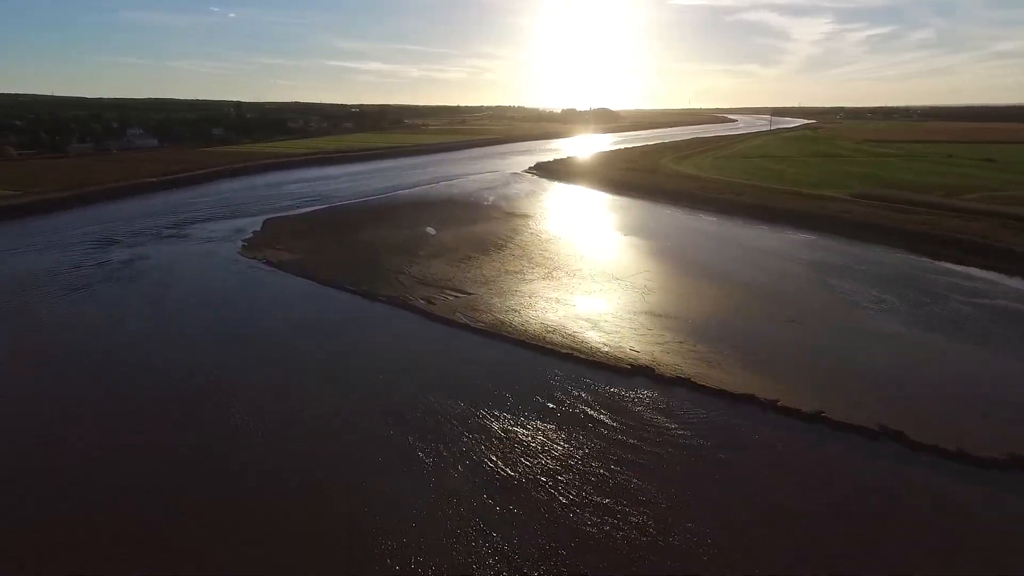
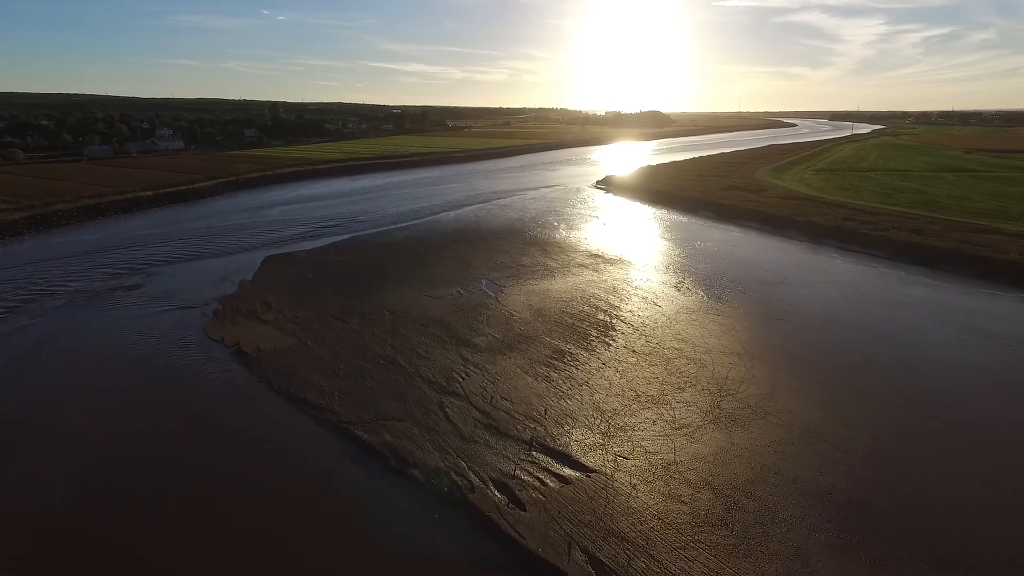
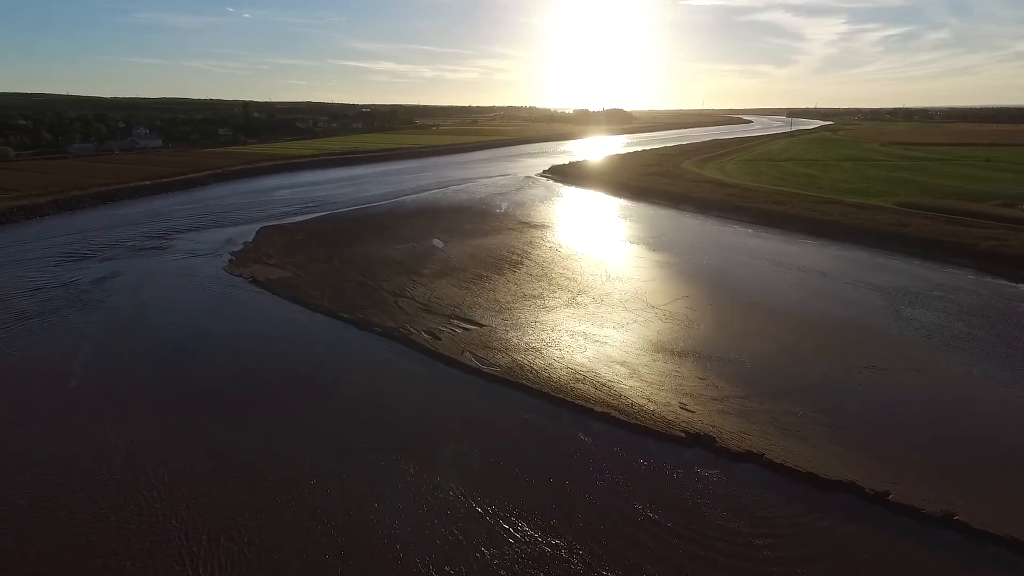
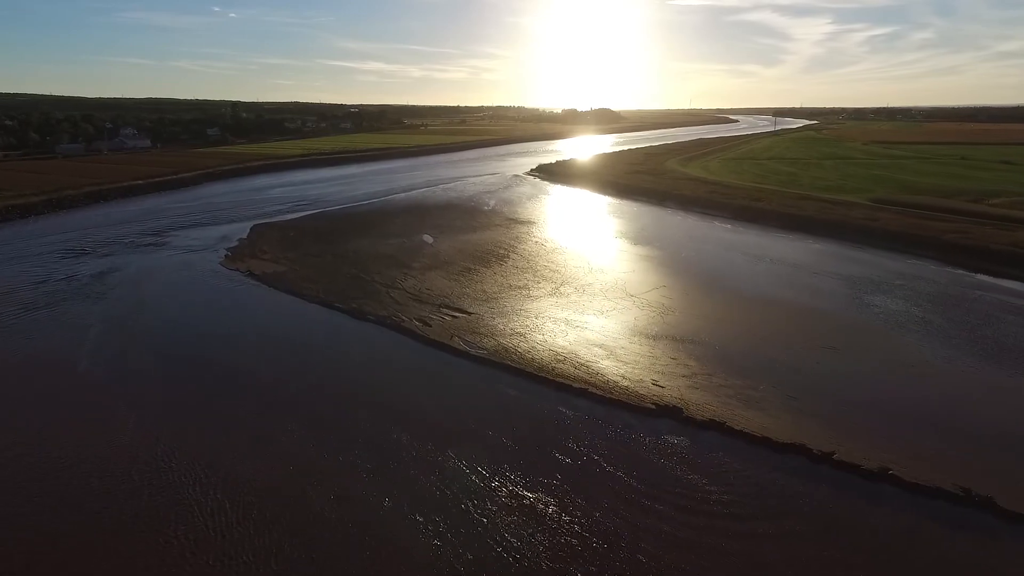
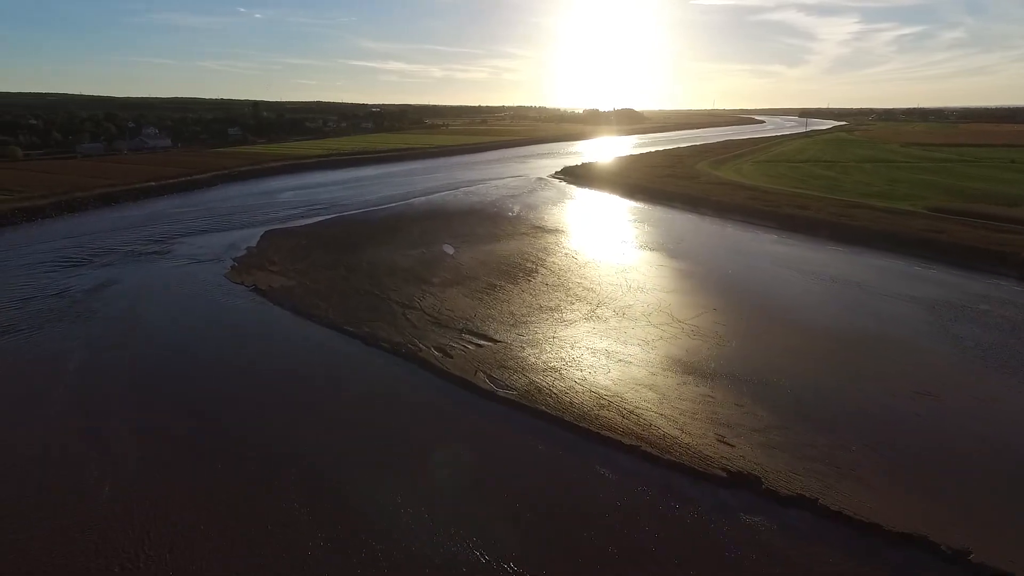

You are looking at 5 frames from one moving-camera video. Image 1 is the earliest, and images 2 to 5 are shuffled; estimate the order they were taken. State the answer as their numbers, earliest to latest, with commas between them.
4, 3, 5, 2
